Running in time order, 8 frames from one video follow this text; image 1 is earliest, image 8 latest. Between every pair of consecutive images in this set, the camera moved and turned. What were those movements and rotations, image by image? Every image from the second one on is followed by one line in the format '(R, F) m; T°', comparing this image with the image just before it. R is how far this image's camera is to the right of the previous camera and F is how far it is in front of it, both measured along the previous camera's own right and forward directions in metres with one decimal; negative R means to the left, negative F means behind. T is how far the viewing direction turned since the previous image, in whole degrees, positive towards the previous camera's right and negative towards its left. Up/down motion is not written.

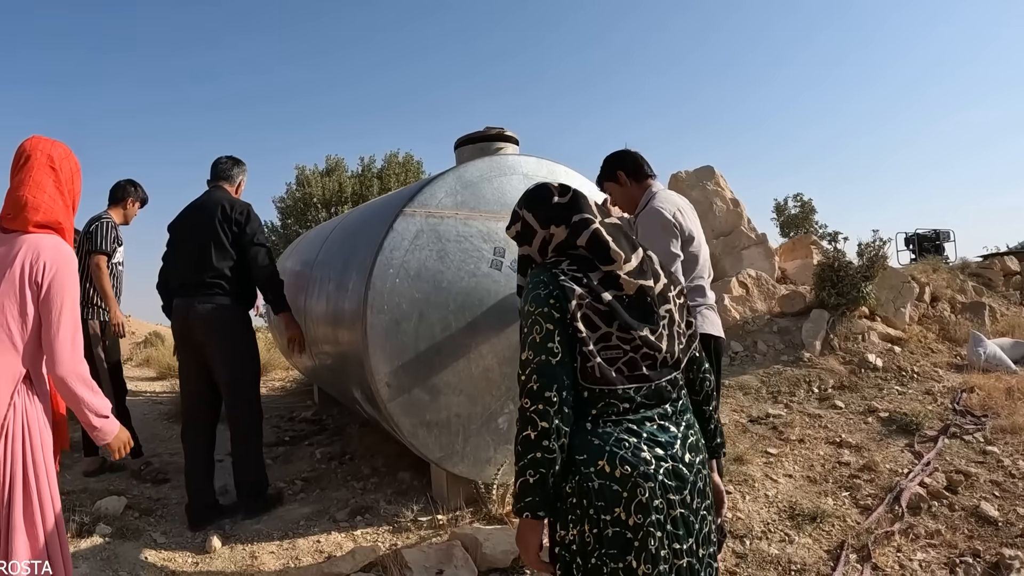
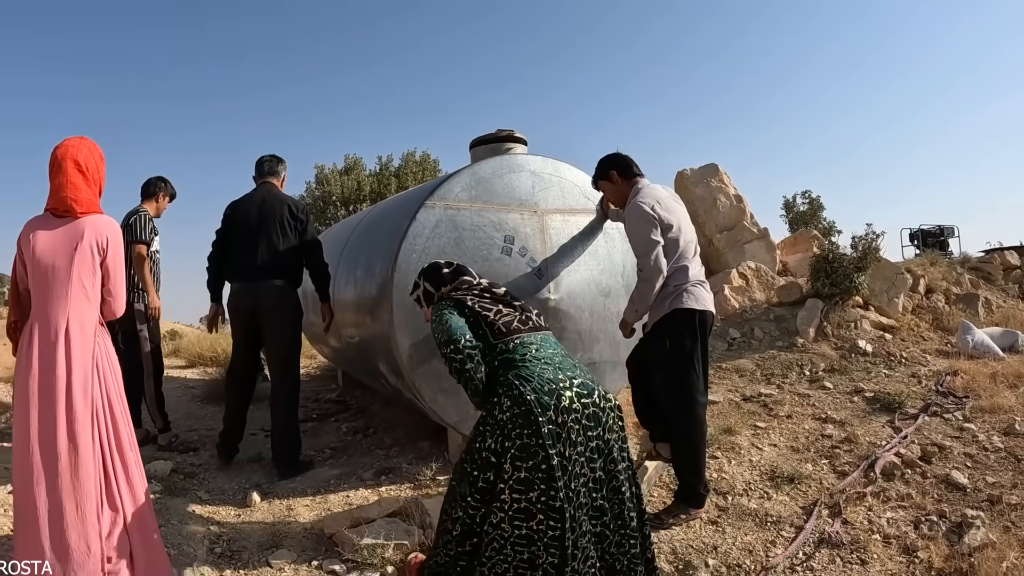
(0.0, -0.4) m; -1°
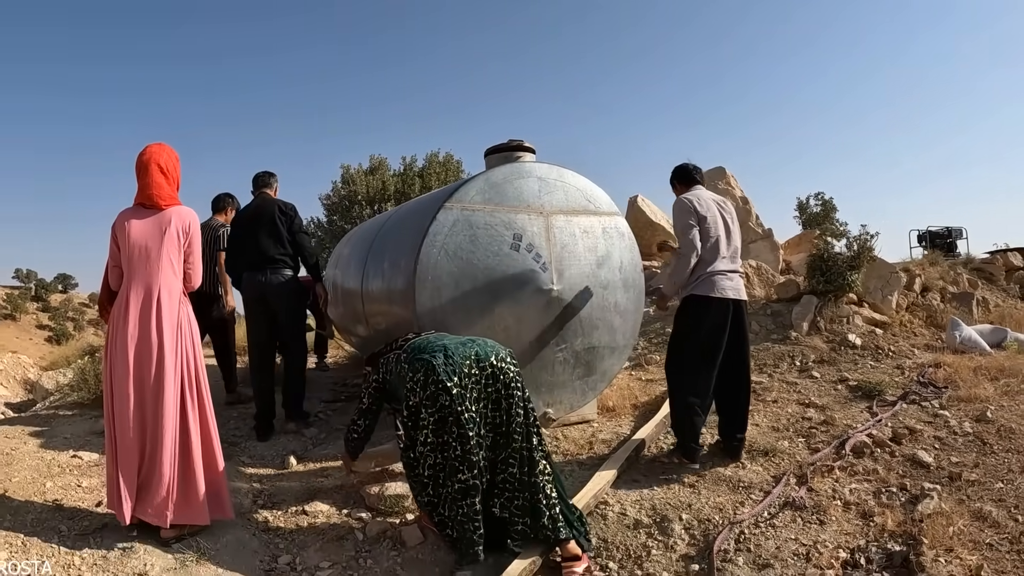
(+0.1, -0.4) m; -2°
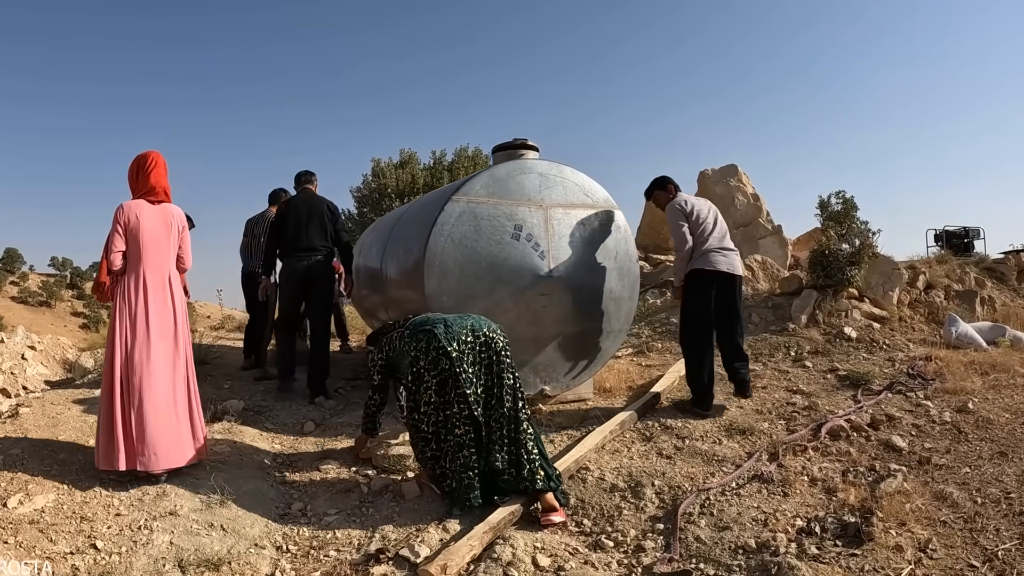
(+0.2, -0.3) m; -3°
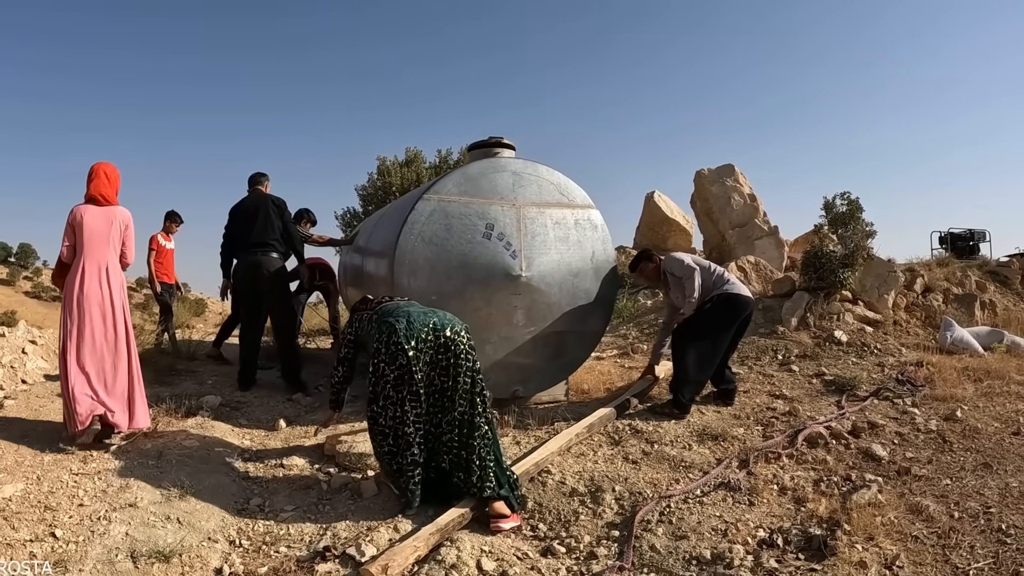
(+0.3, +0.1) m; -1°
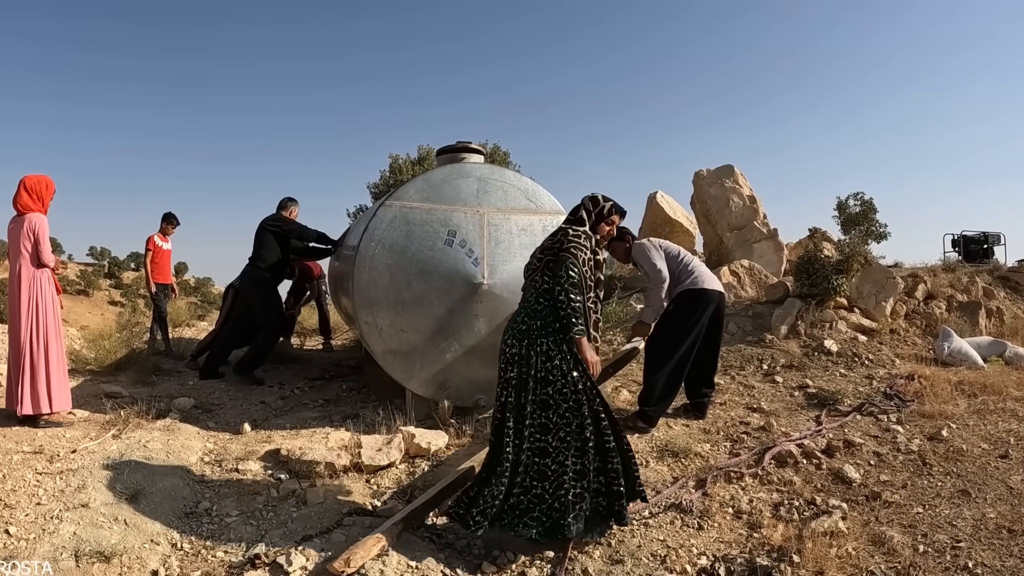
(+0.4, +0.1) m; -3°
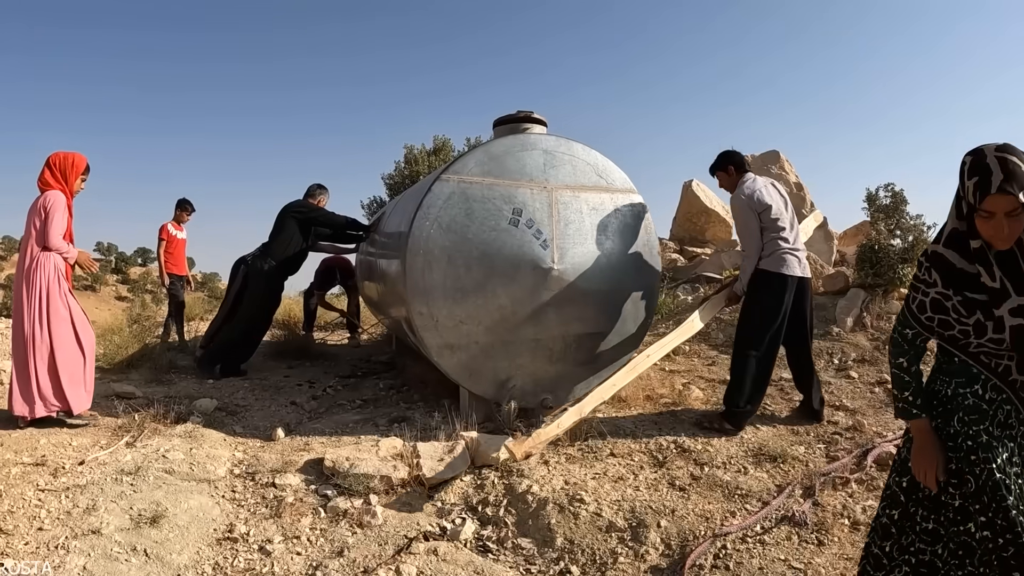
(-0.5, +0.4) m; +1°
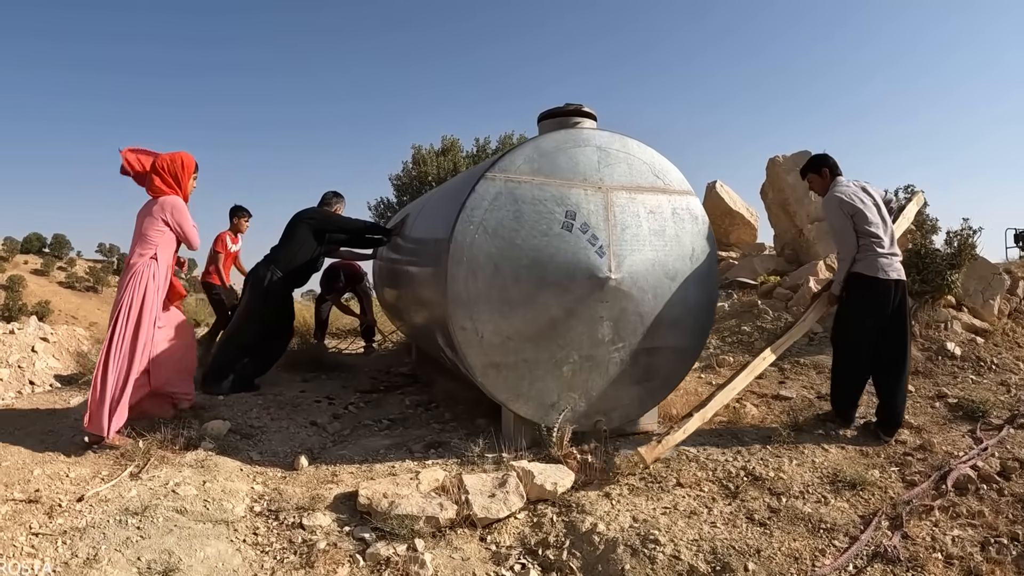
(-0.3, +0.3) m; +1°
